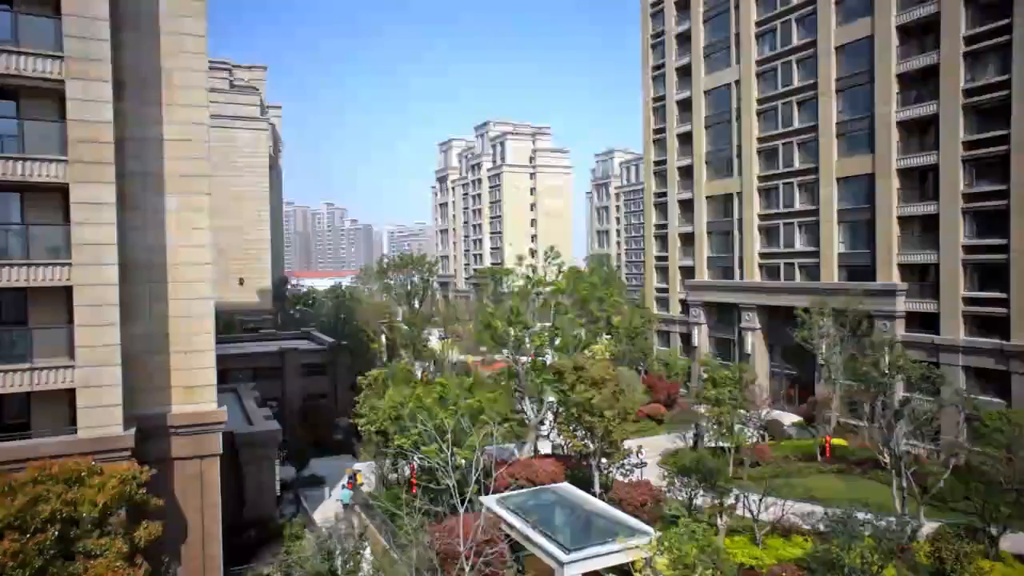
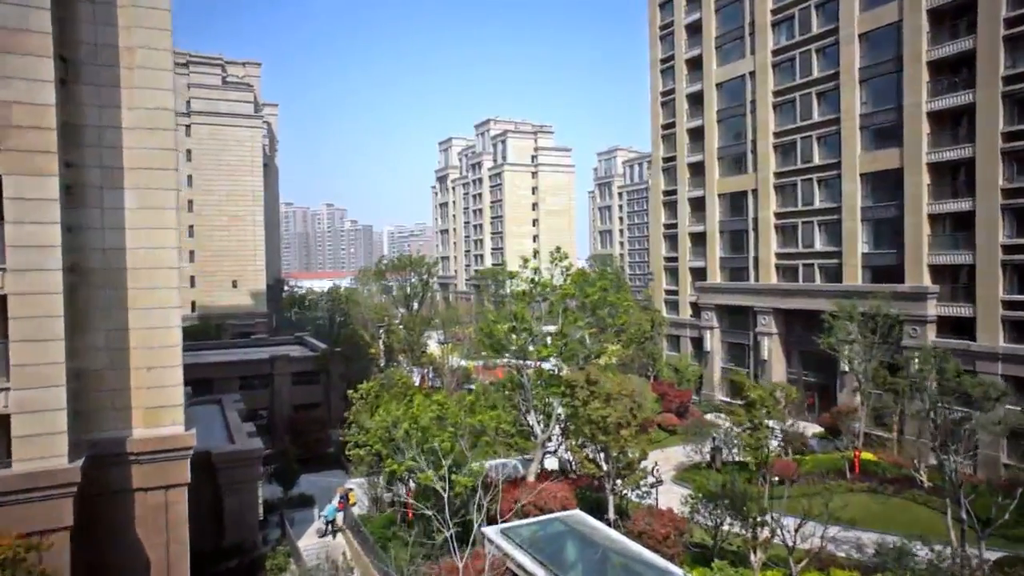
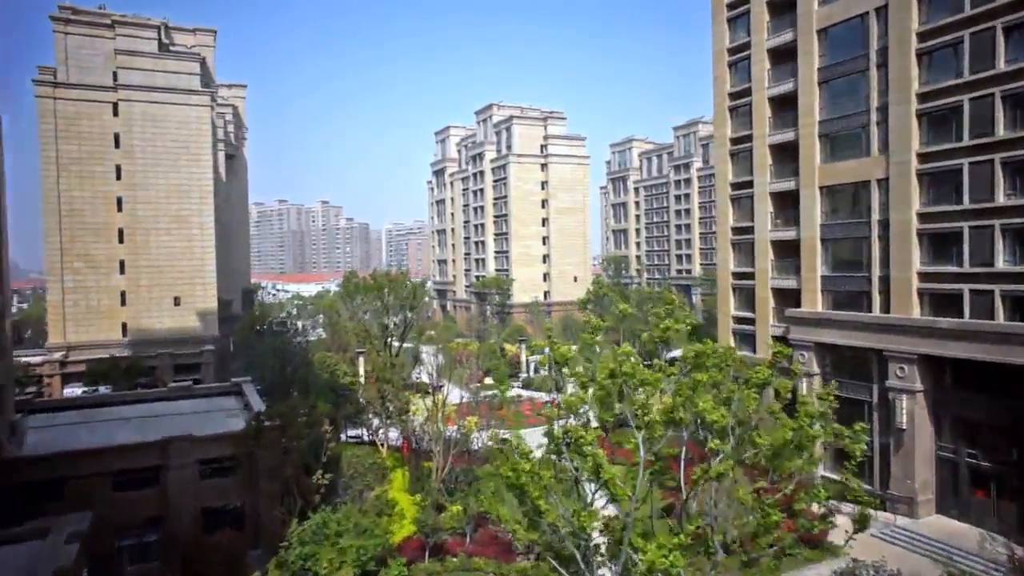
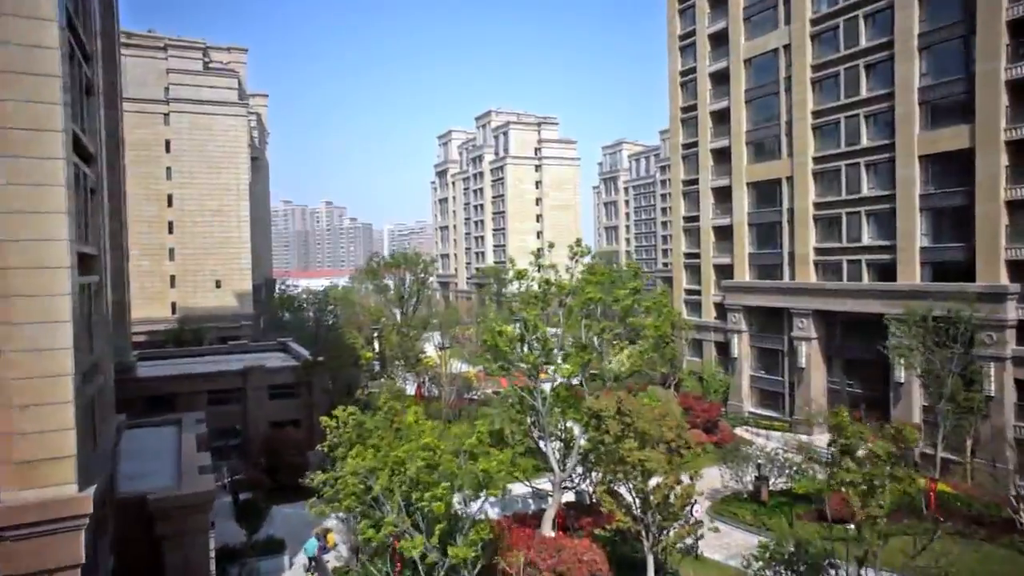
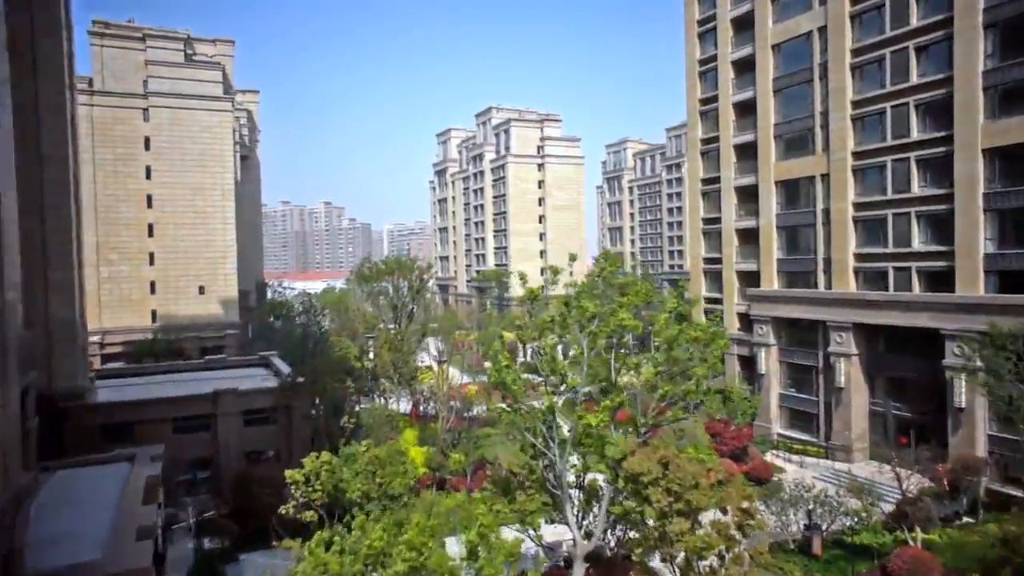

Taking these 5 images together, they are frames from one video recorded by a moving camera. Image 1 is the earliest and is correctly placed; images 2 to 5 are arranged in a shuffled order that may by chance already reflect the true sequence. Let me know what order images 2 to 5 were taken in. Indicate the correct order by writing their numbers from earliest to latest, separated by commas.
2, 4, 5, 3
